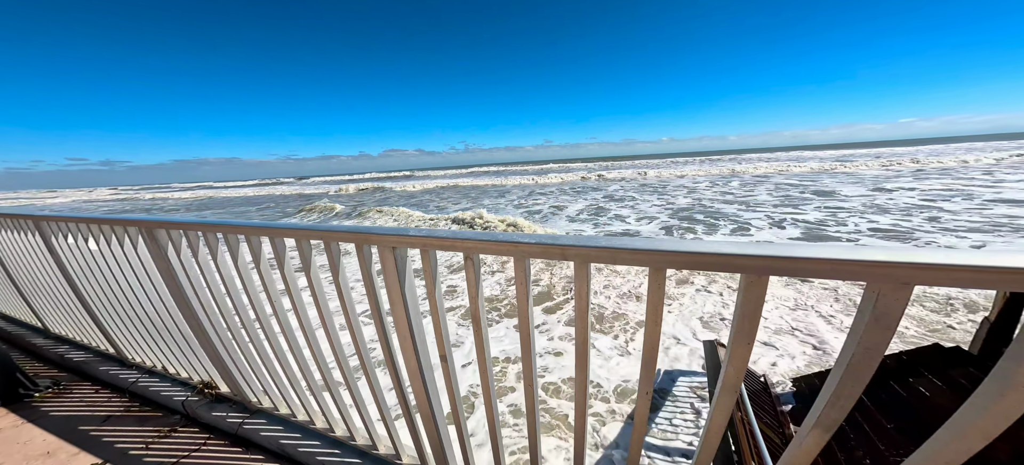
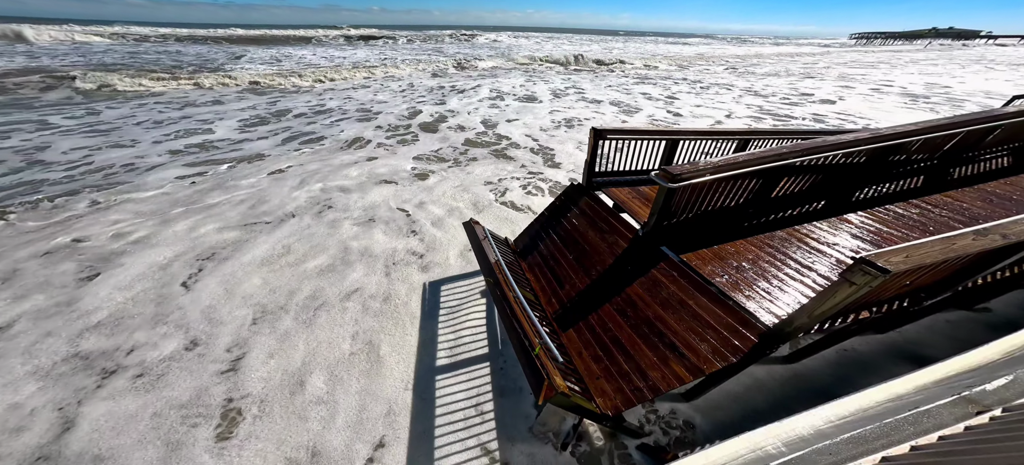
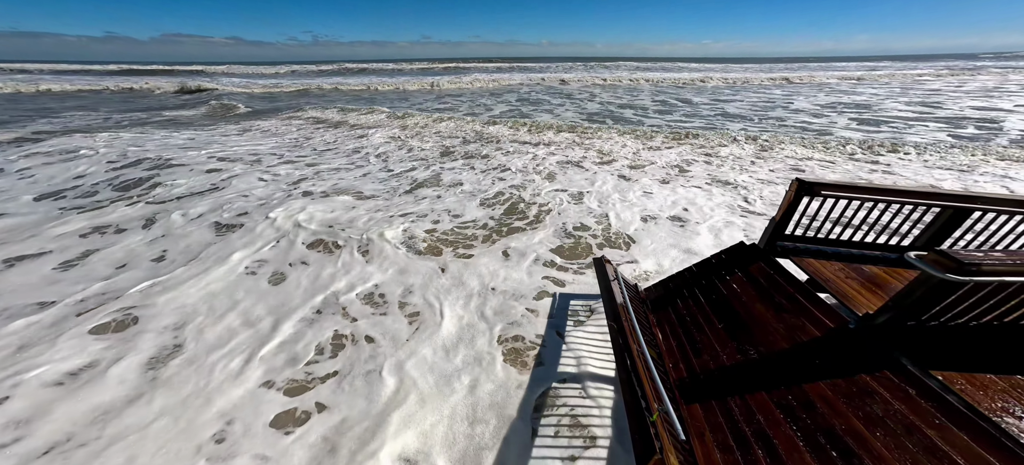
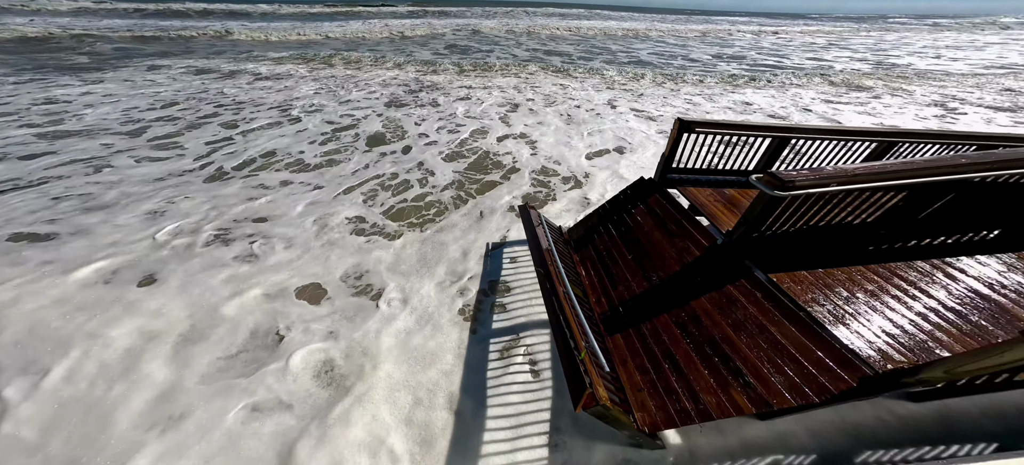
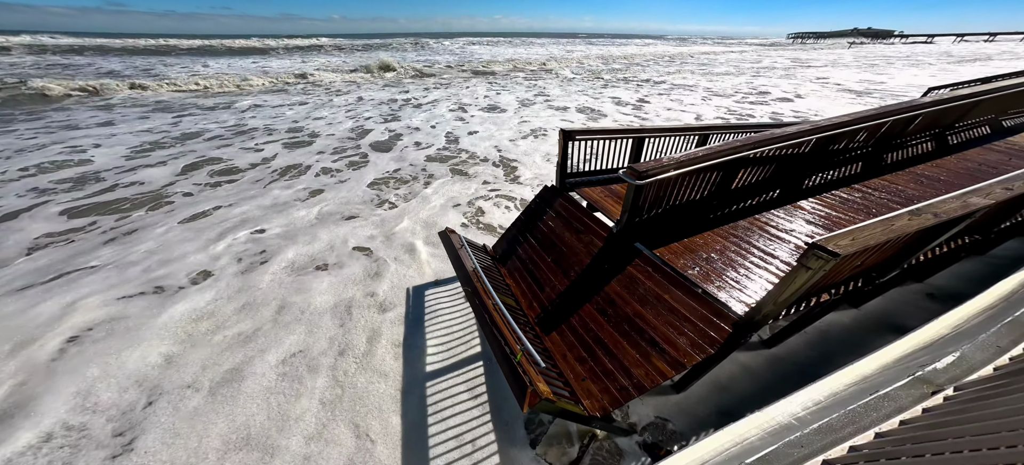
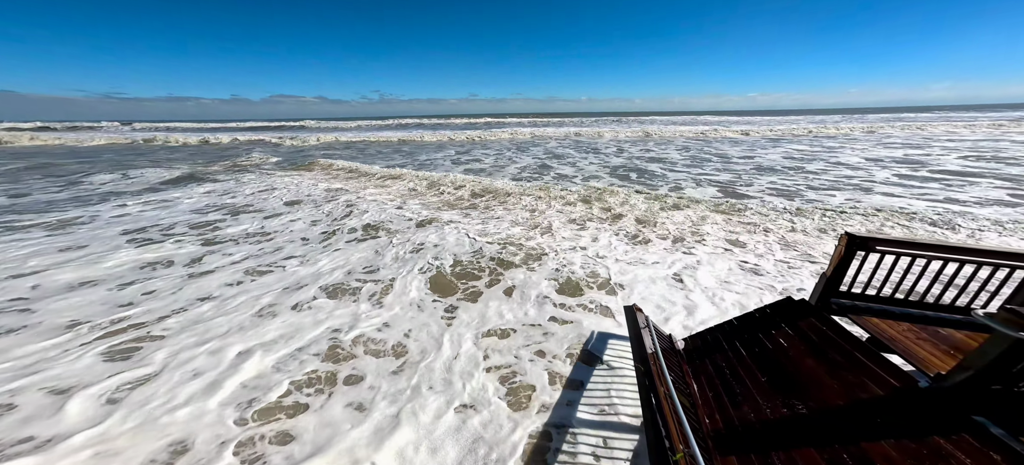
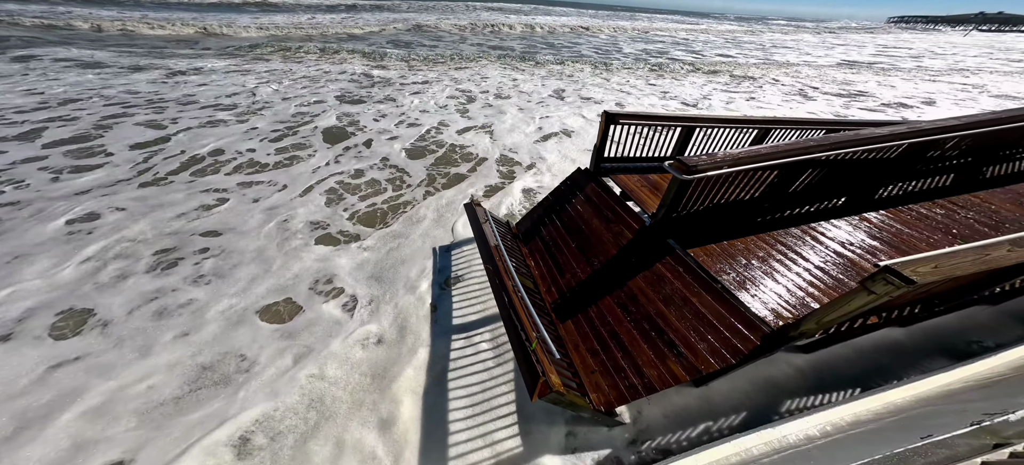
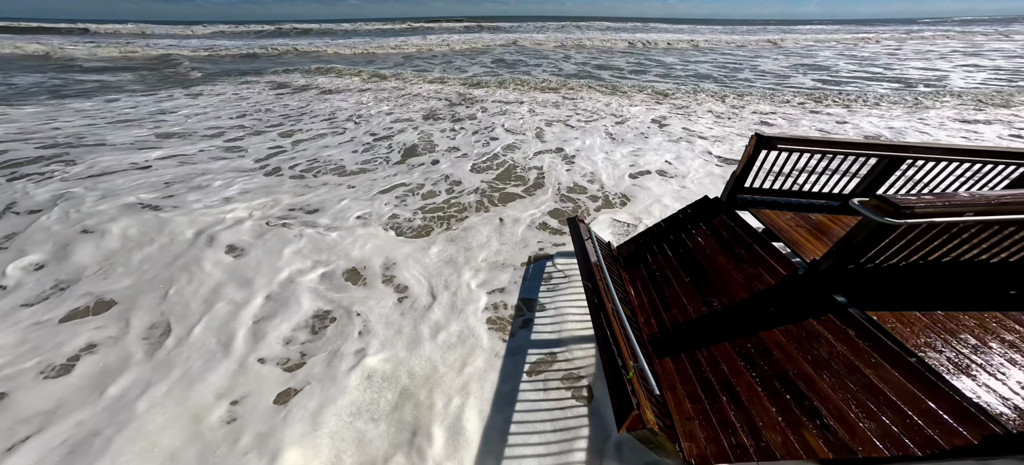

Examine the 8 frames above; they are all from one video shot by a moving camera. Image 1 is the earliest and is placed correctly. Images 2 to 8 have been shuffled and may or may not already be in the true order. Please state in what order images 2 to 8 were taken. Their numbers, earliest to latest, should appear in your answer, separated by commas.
6, 3, 8, 4, 7, 5, 2
